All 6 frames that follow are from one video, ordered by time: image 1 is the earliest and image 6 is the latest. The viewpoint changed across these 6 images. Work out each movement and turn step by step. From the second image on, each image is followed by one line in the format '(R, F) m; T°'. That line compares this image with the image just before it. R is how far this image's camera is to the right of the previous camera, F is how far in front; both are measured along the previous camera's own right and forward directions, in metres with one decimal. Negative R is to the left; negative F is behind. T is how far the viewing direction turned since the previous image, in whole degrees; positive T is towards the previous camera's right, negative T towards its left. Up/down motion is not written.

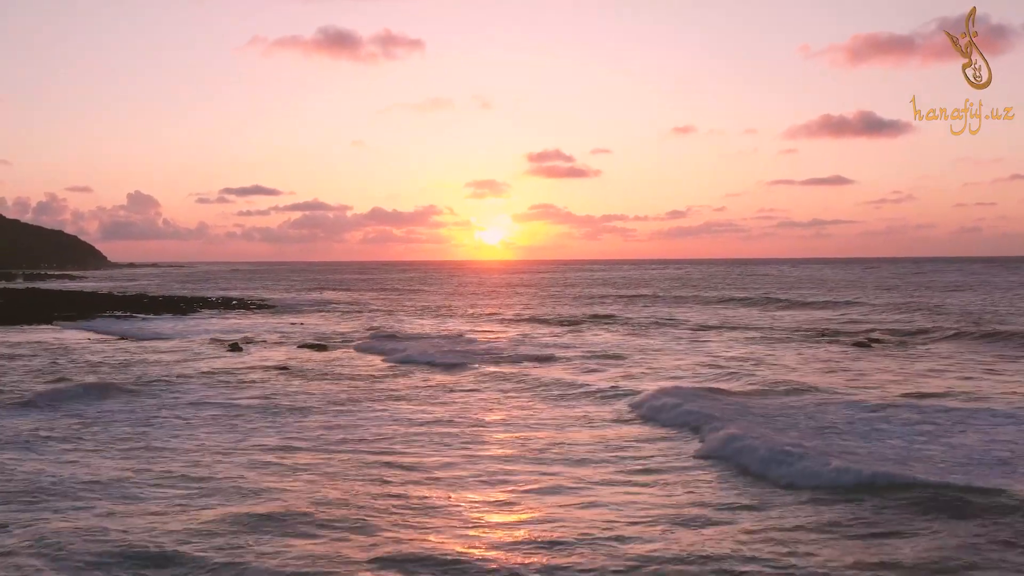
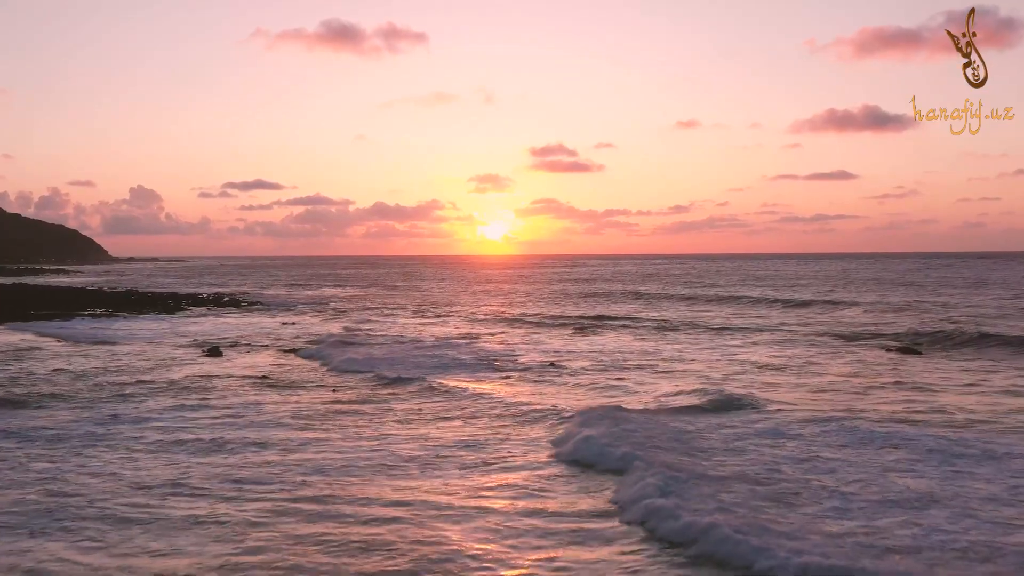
(-0.1, +2.5) m; 0°
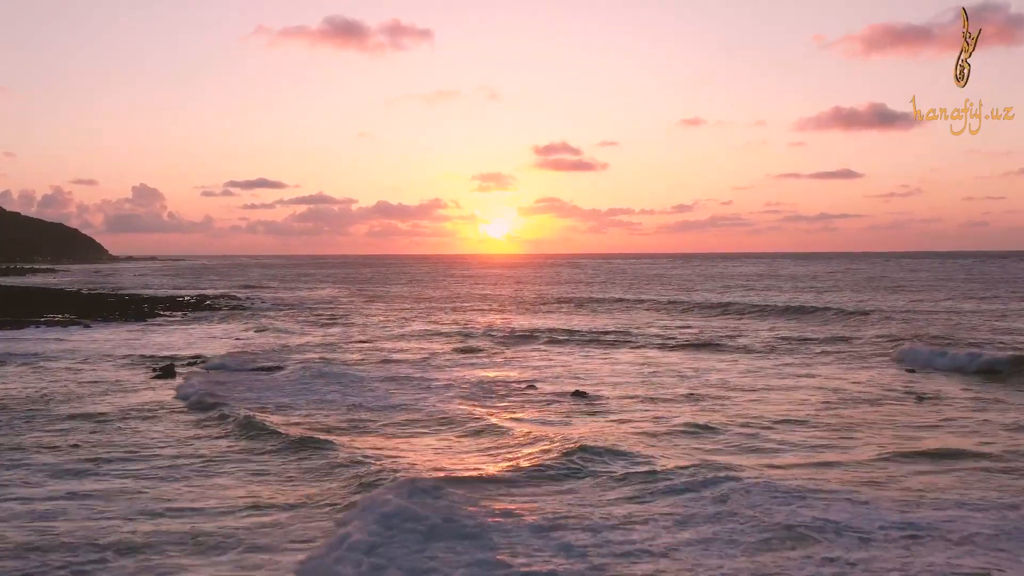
(-0.3, +4.5) m; 0°
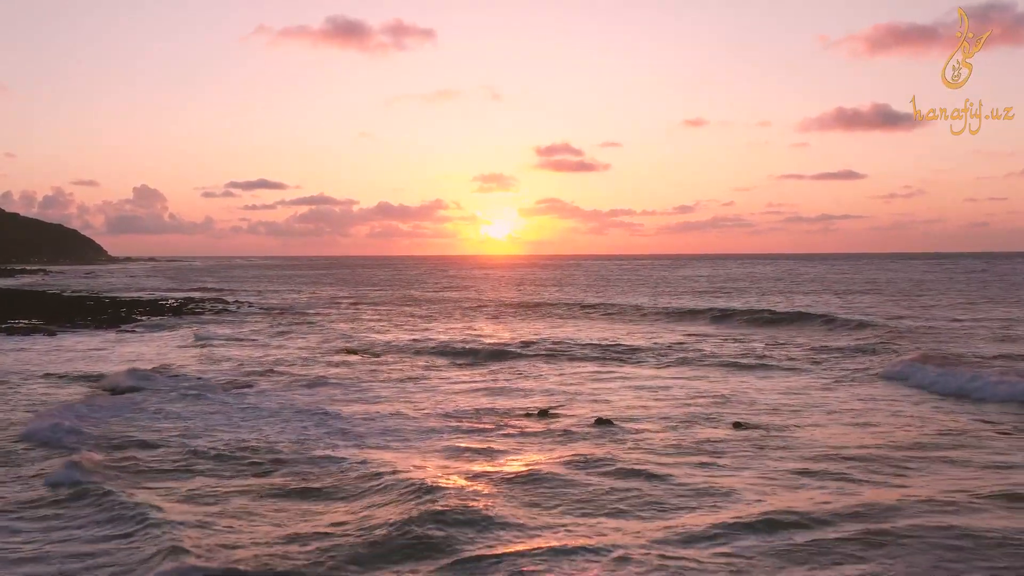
(-0.2, +3.3) m; 0°
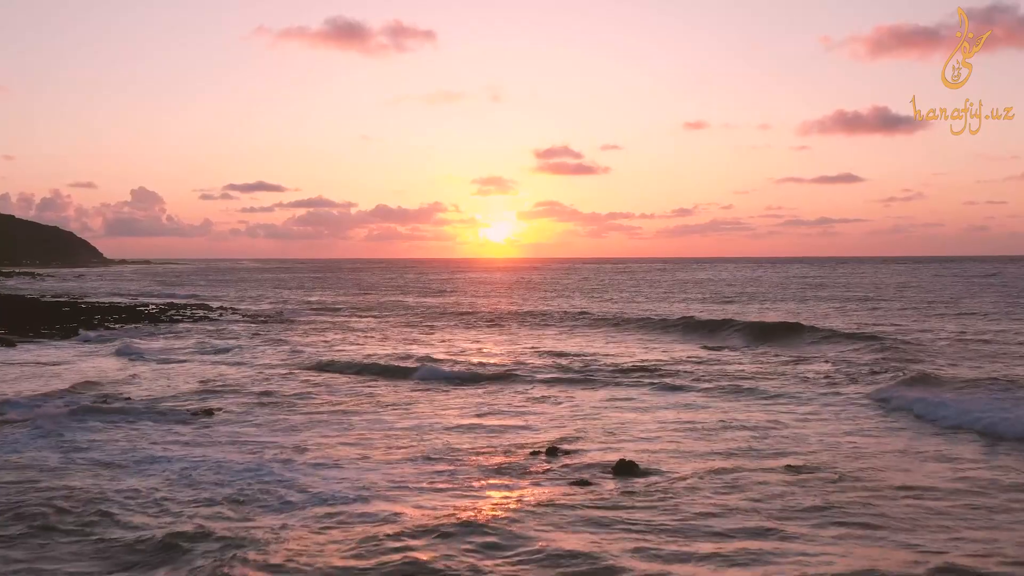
(-0.1, +2.9) m; 0°
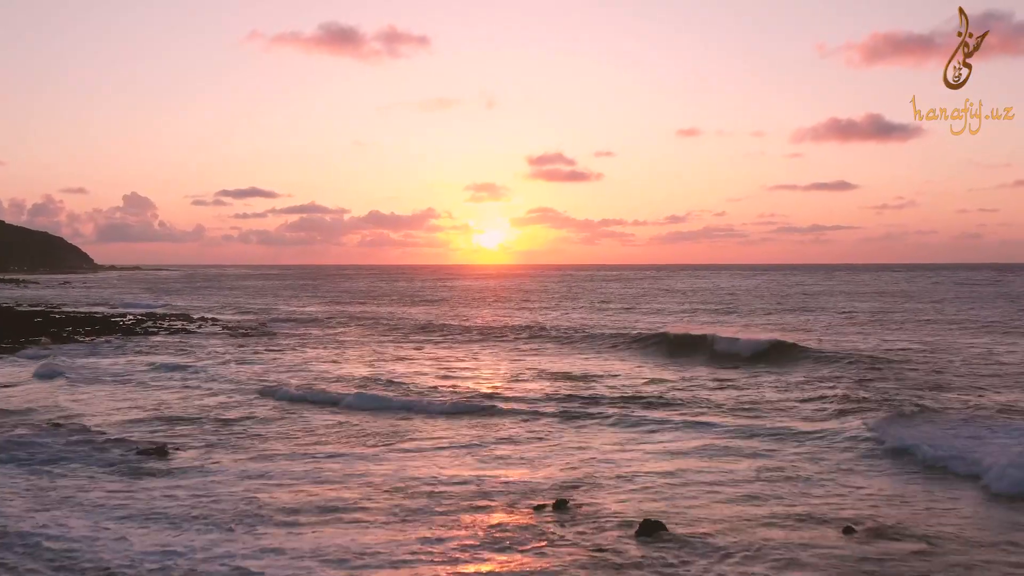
(-0.1, +2.4) m; +1°
